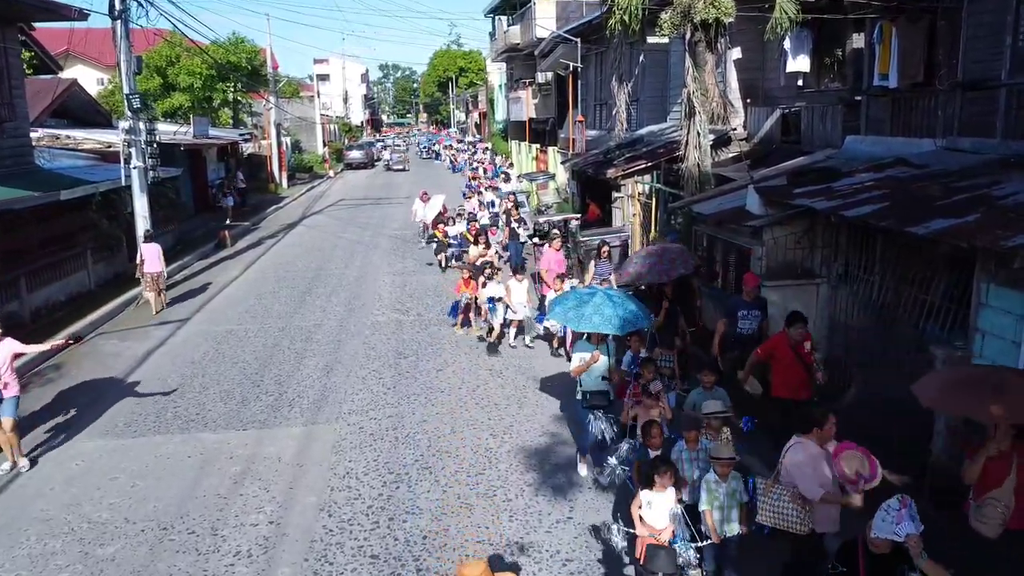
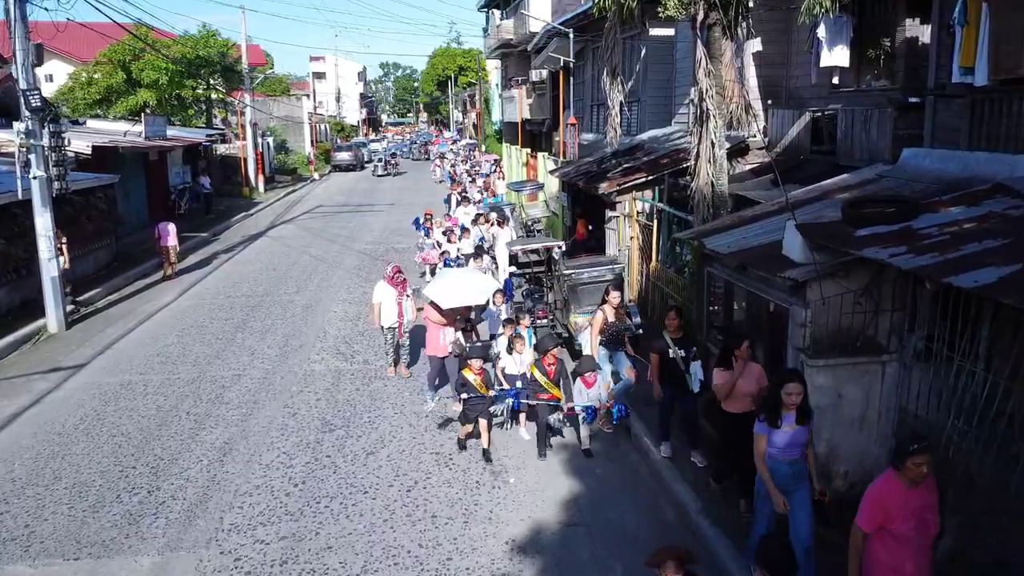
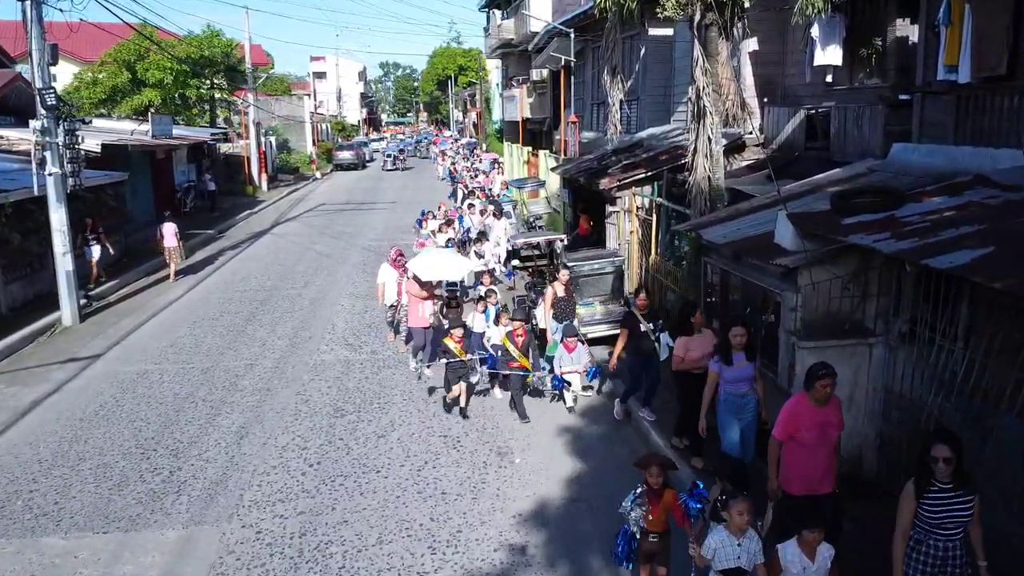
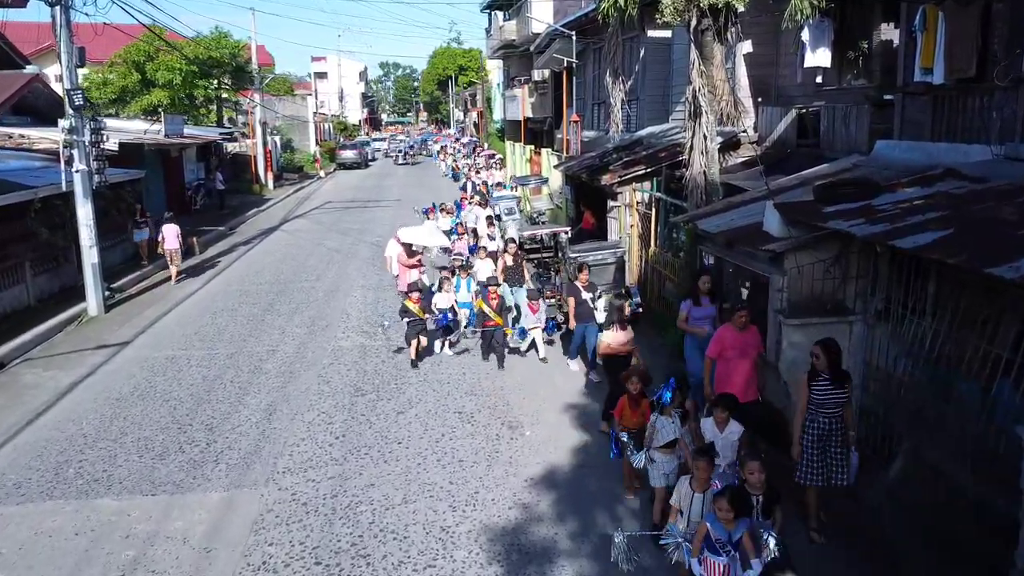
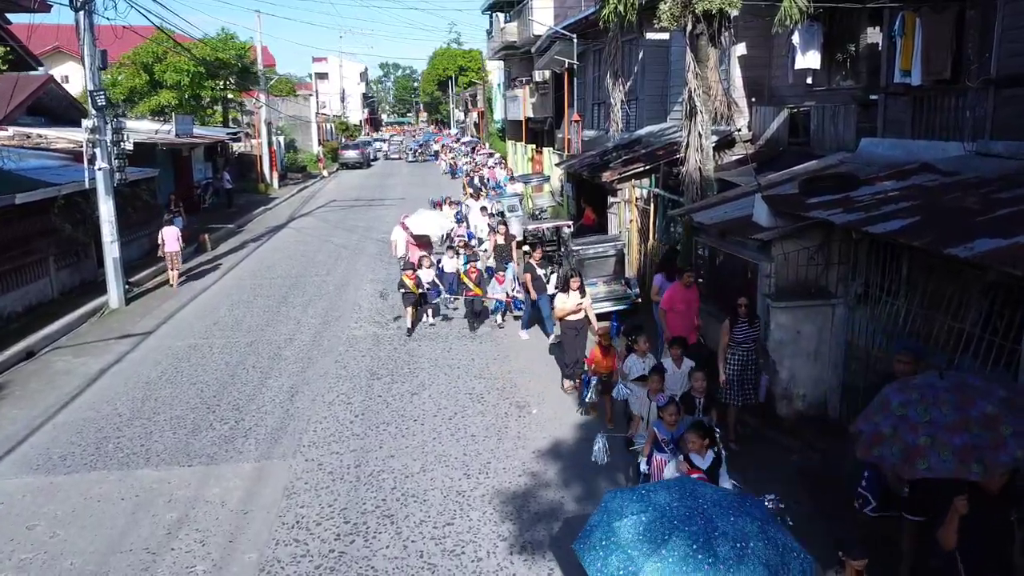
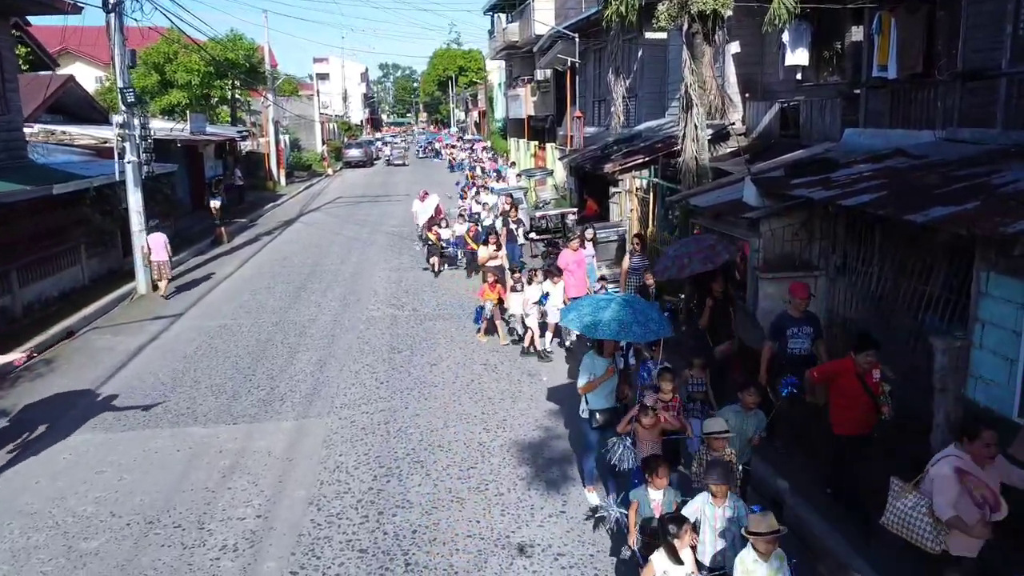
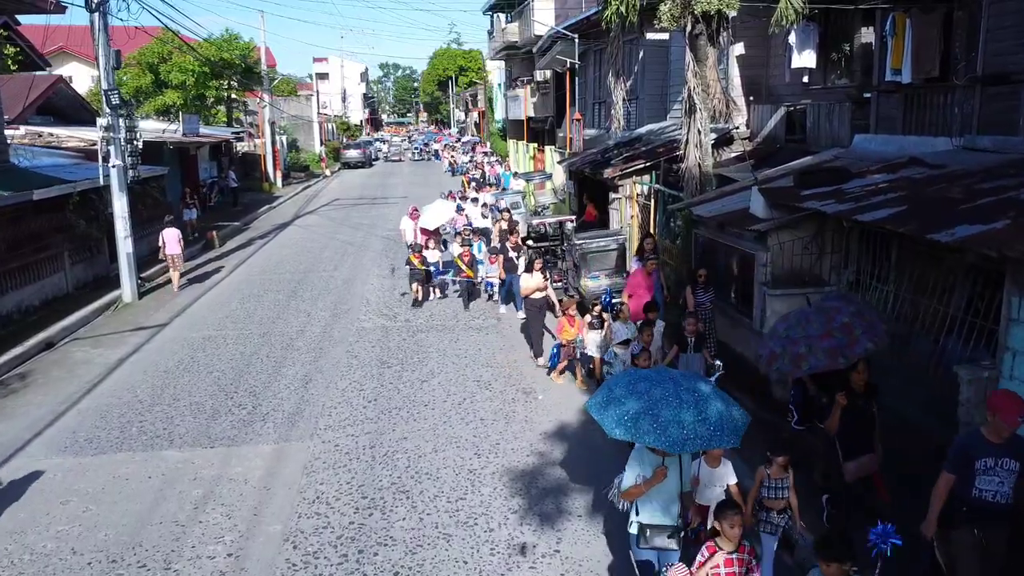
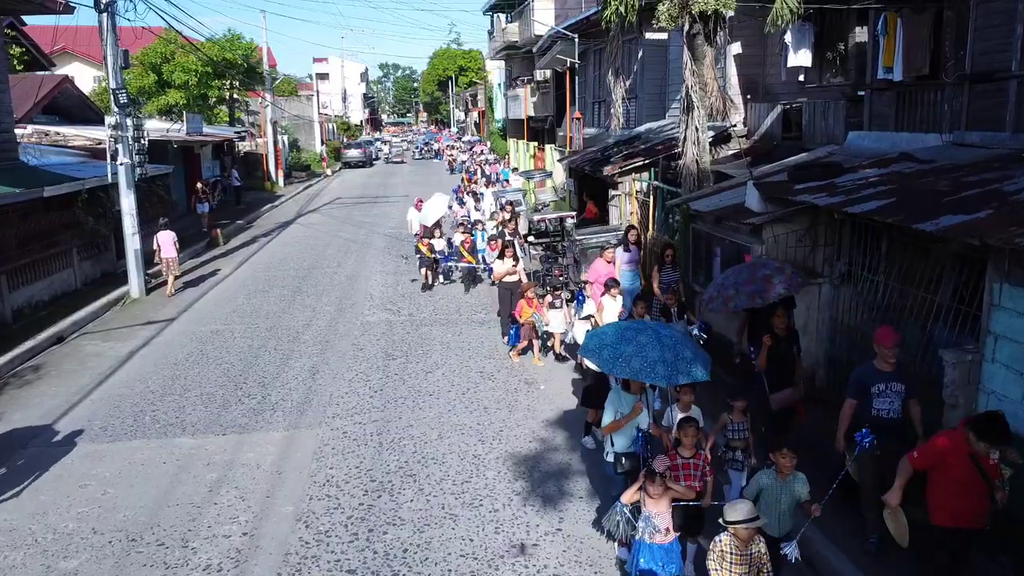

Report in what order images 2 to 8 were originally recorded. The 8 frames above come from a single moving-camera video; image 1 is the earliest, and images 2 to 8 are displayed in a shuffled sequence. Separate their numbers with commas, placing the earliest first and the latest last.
6, 8, 7, 5, 4, 3, 2
